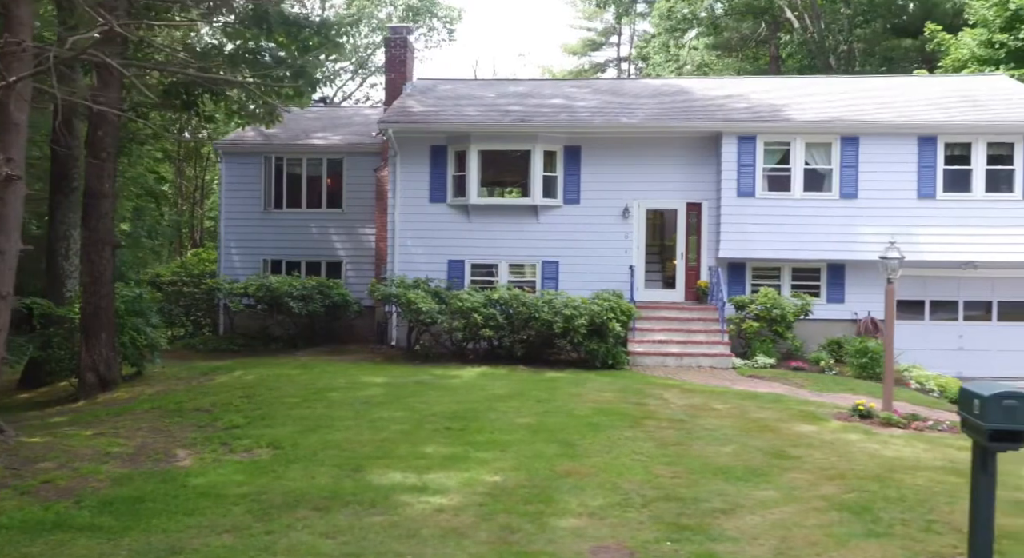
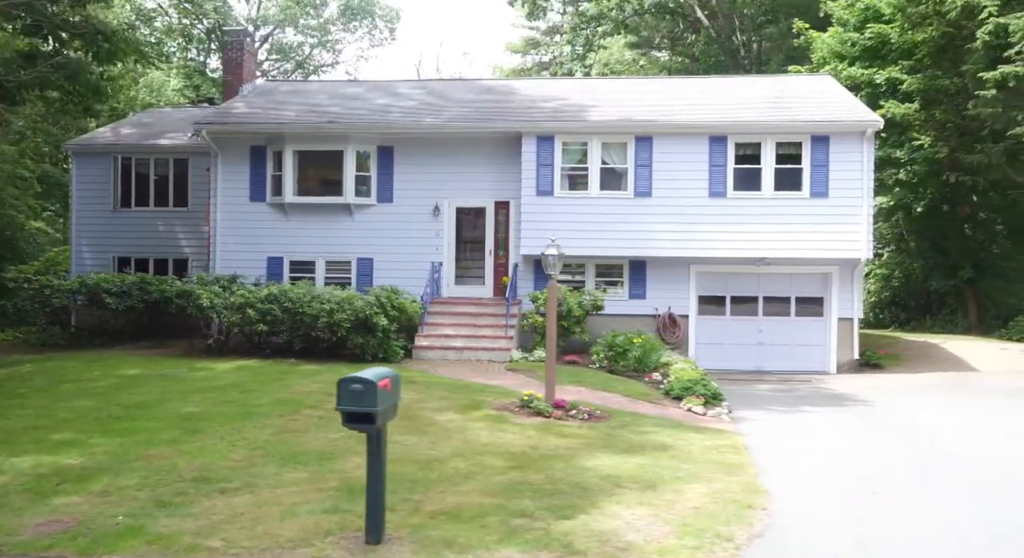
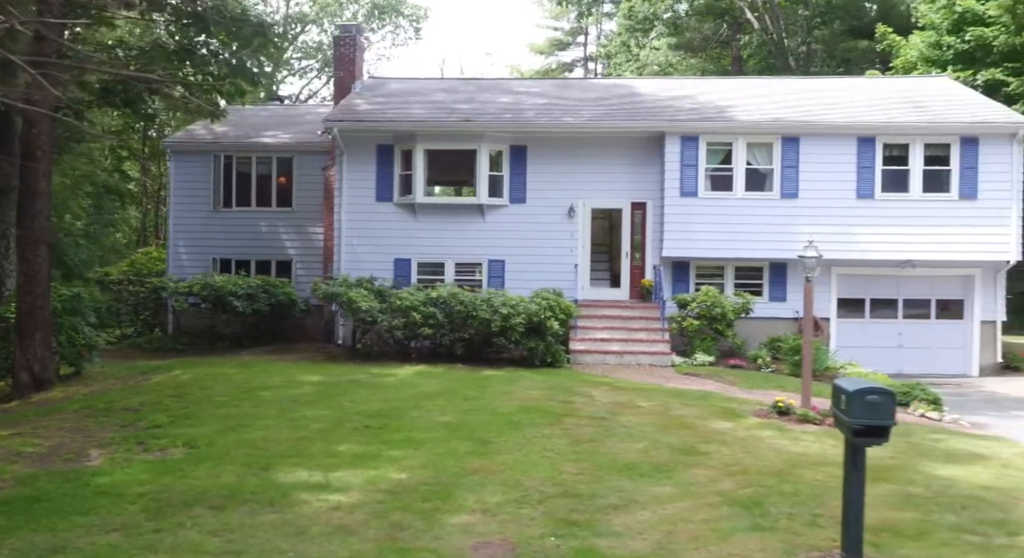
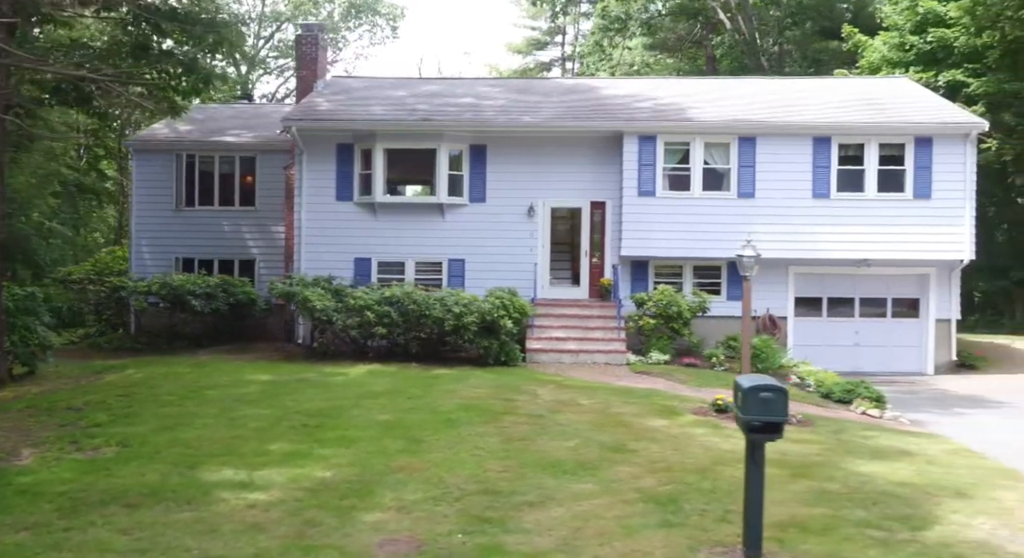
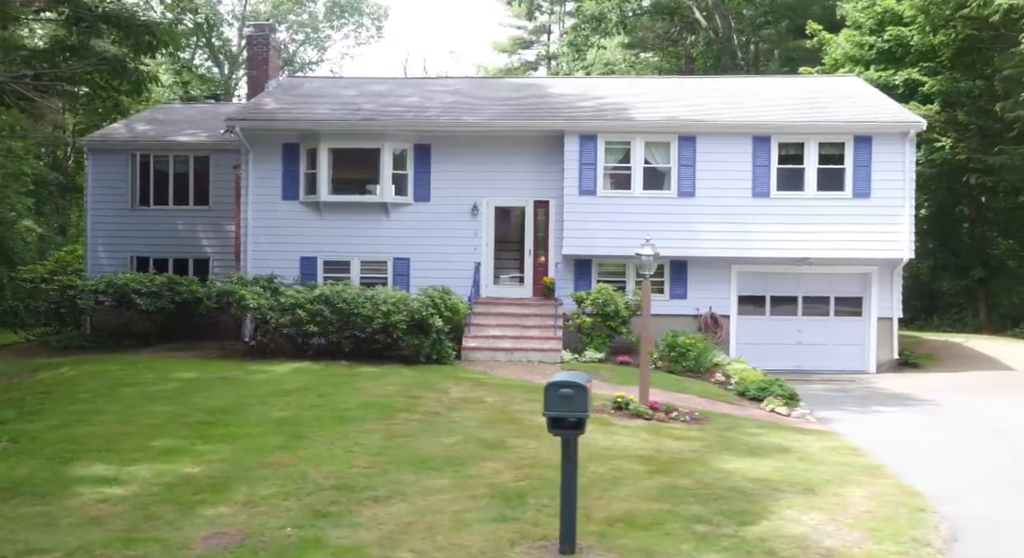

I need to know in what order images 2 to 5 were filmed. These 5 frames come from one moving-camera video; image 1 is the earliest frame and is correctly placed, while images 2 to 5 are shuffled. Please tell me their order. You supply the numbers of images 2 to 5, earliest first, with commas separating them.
3, 4, 5, 2
